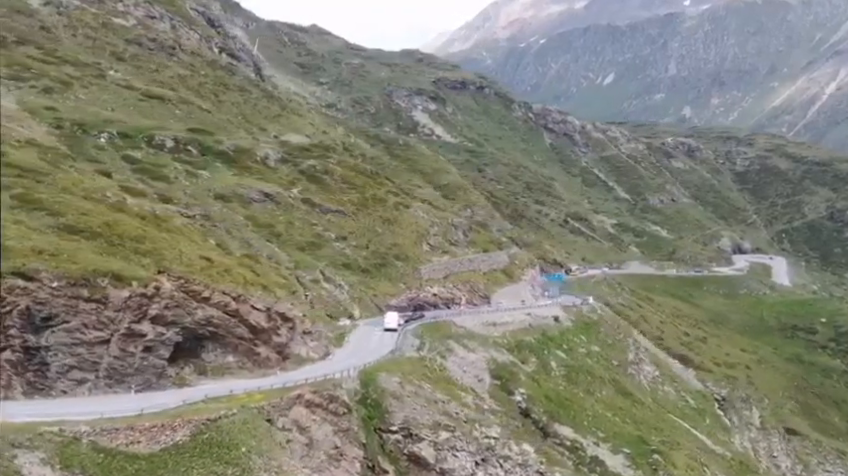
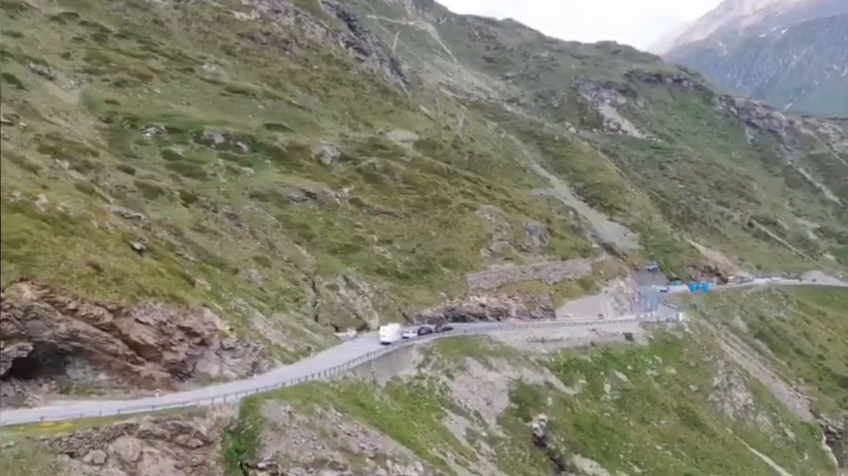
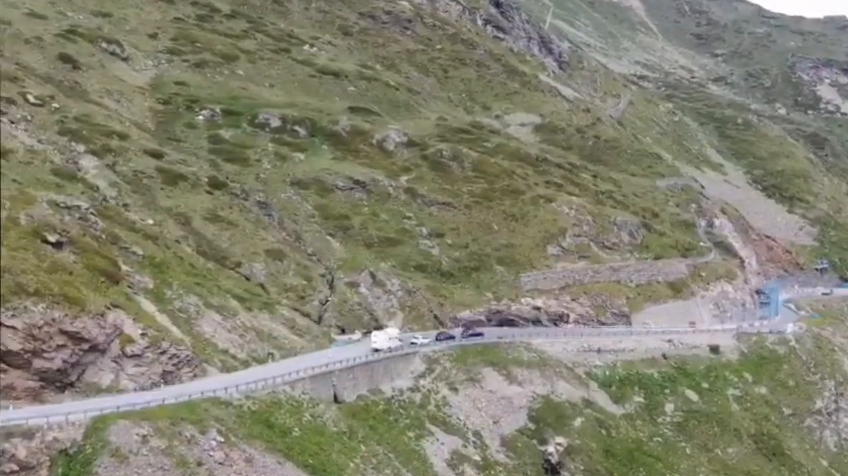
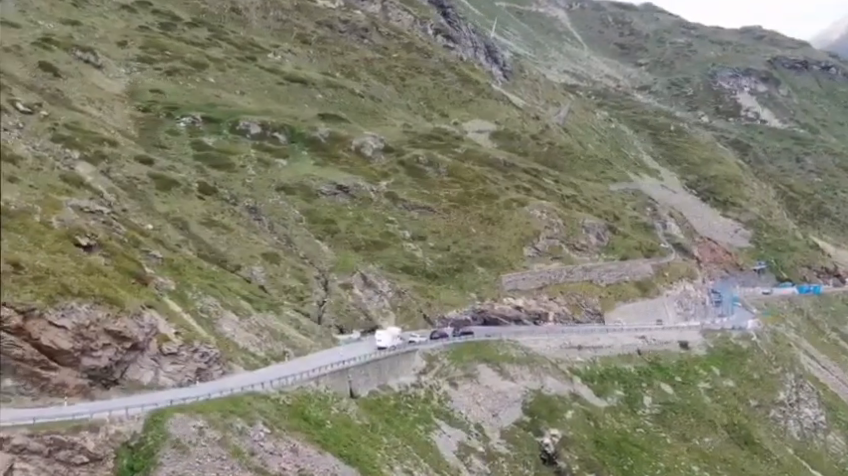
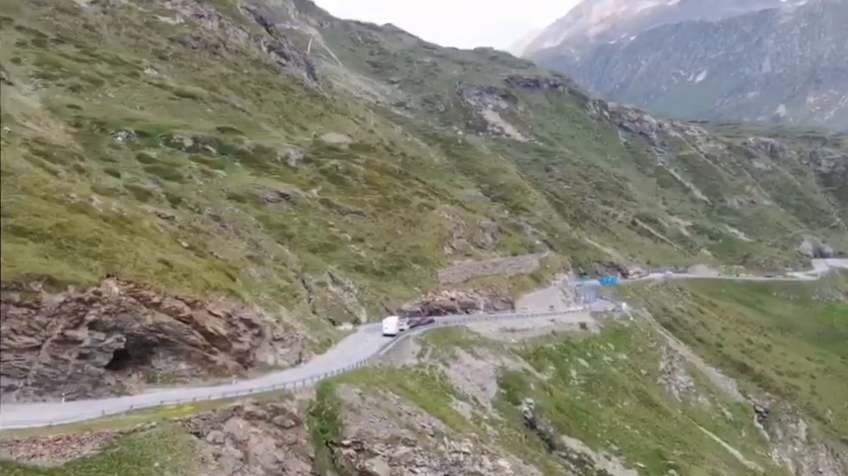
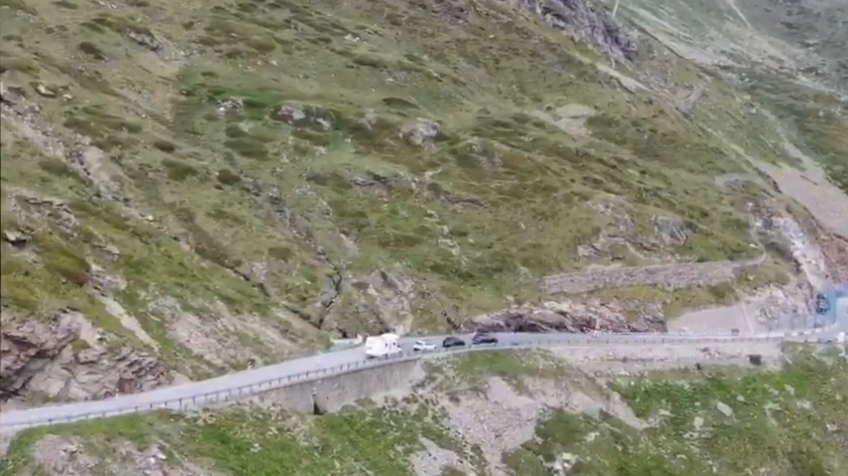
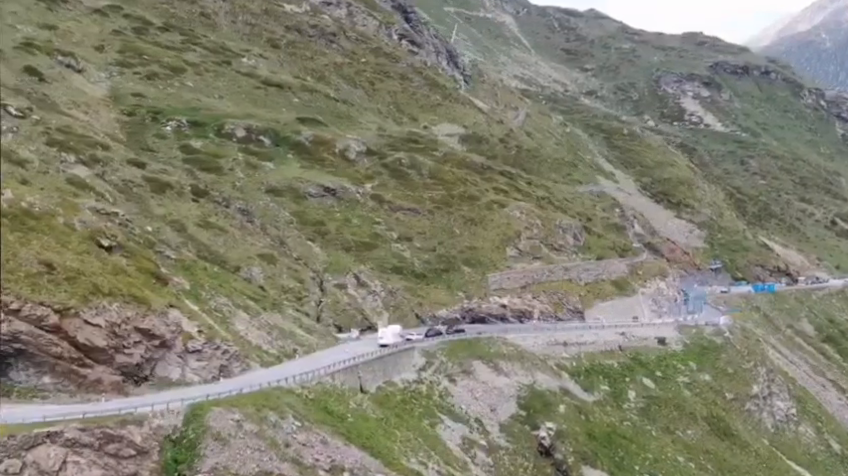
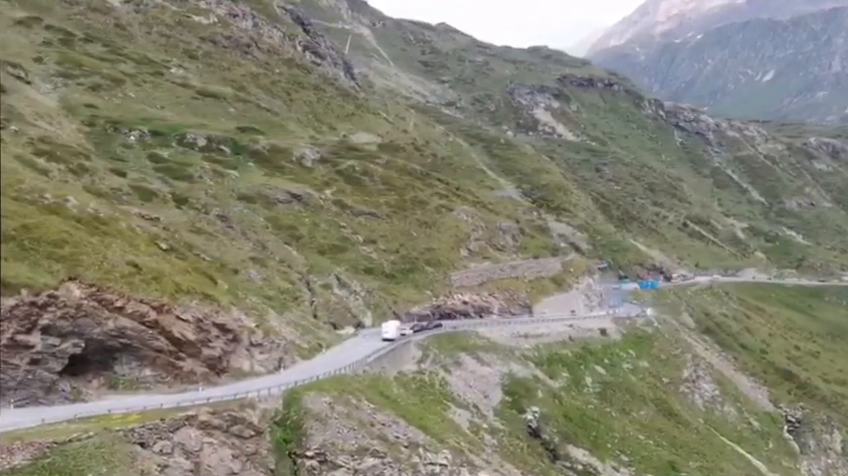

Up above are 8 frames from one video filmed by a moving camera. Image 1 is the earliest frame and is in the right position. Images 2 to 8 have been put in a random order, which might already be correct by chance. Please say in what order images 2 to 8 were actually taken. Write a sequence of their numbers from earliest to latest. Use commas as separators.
5, 8, 2, 7, 4, 3, 6
